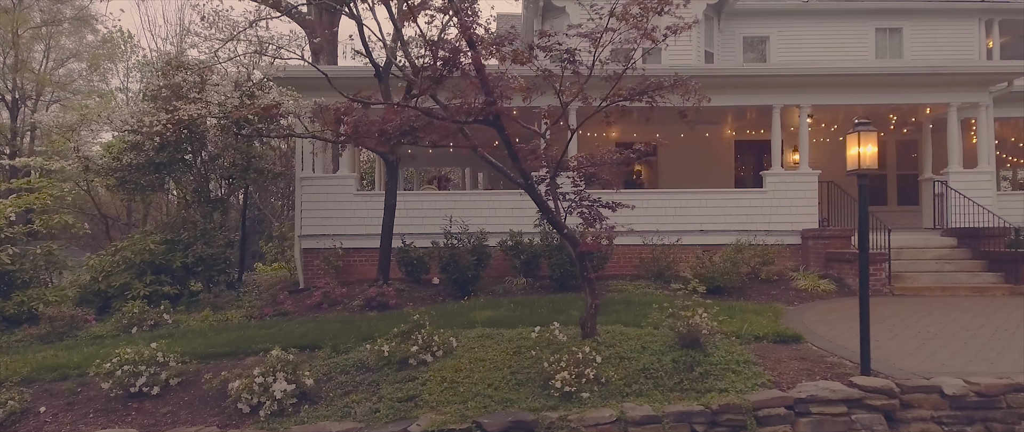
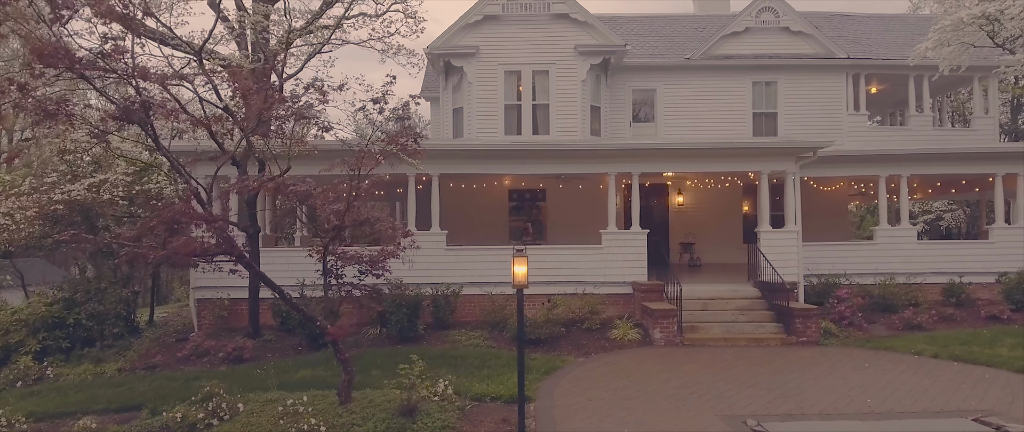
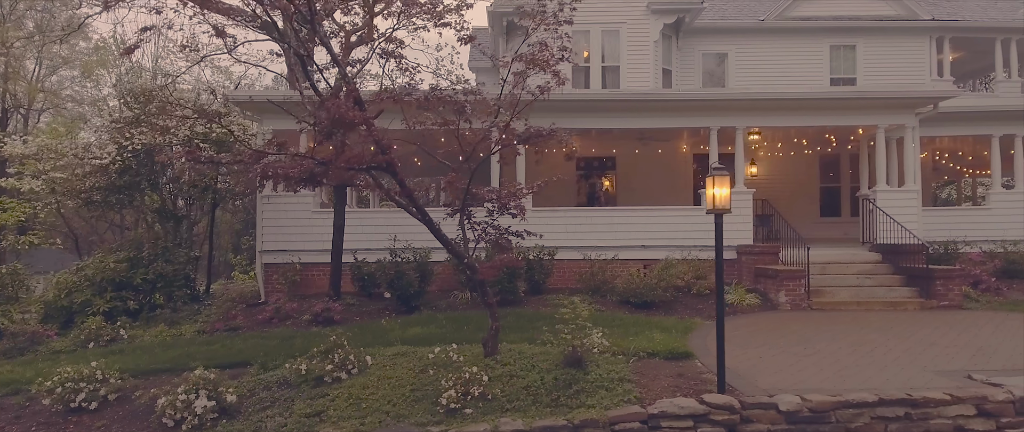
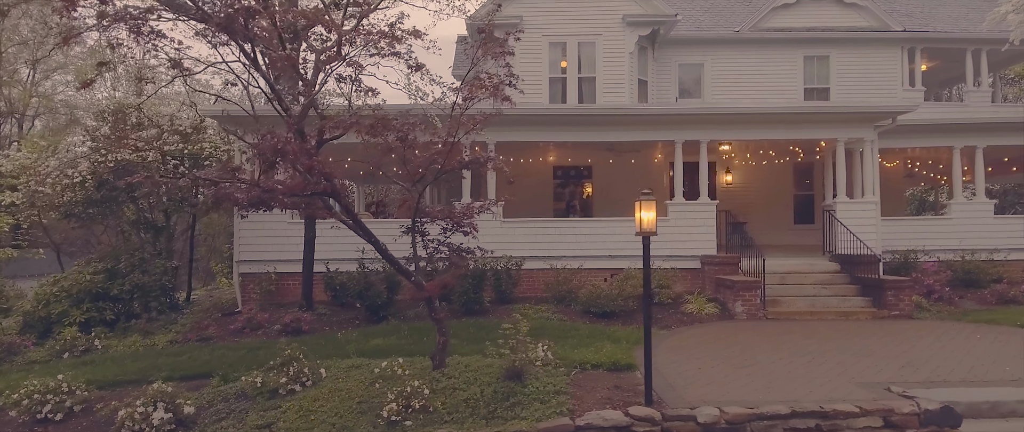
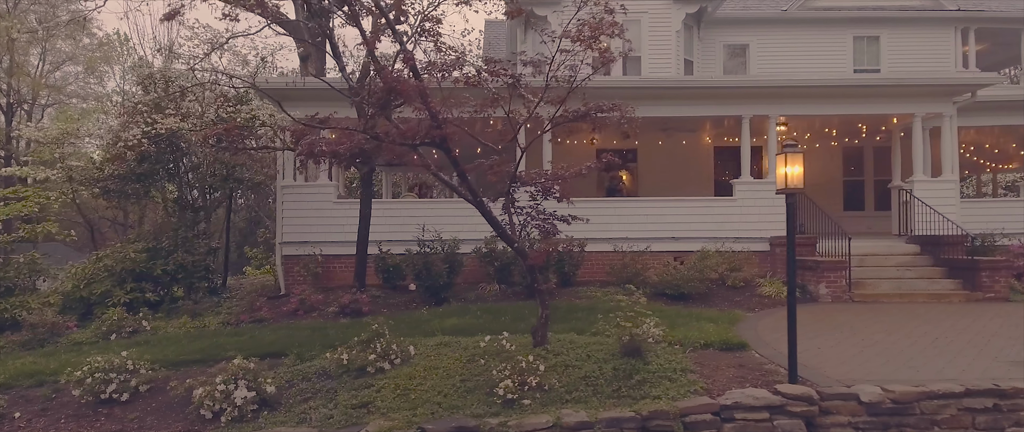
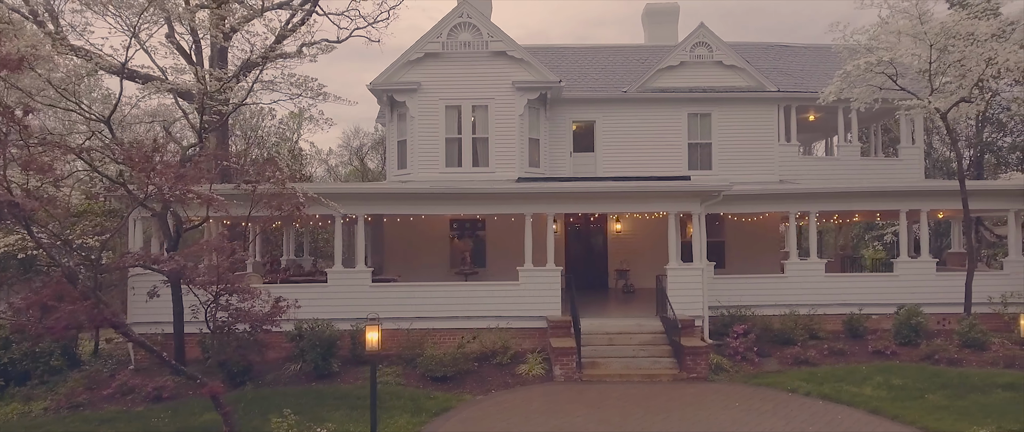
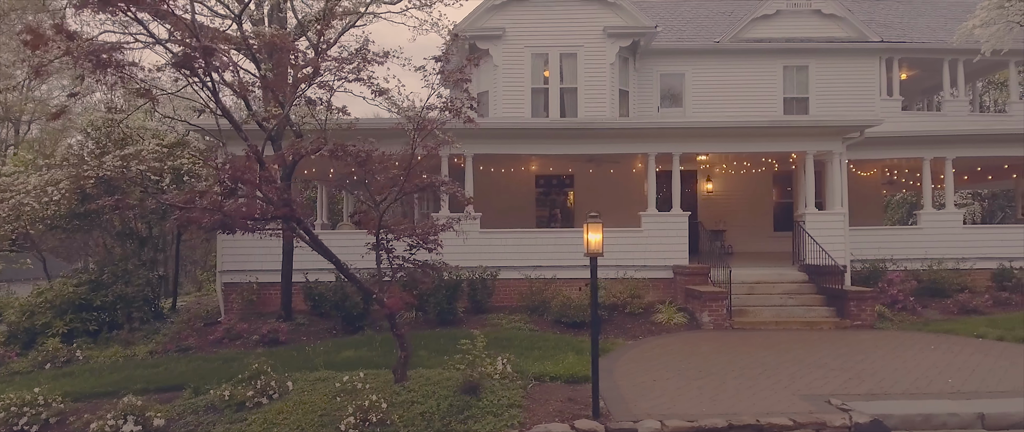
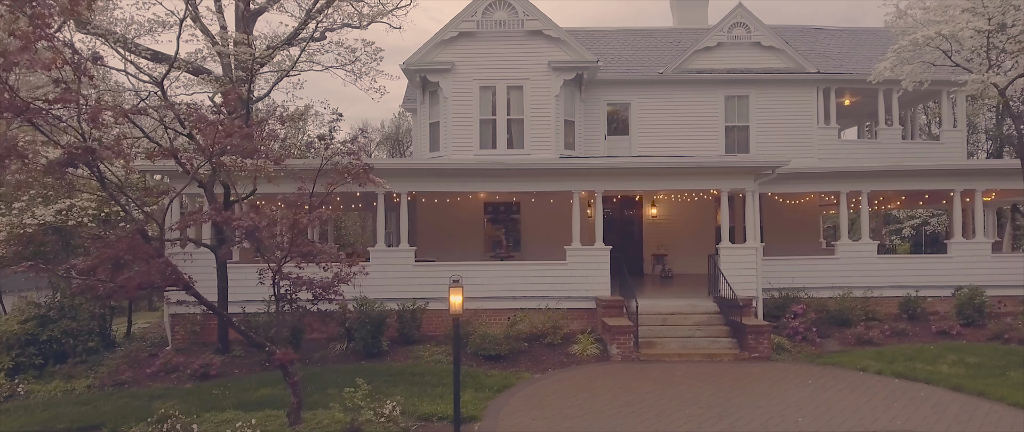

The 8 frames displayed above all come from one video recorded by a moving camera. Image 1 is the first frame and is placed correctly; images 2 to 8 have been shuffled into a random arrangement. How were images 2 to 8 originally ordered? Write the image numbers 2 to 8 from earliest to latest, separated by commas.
5, 3, 4, 7, 2, 8, 6
